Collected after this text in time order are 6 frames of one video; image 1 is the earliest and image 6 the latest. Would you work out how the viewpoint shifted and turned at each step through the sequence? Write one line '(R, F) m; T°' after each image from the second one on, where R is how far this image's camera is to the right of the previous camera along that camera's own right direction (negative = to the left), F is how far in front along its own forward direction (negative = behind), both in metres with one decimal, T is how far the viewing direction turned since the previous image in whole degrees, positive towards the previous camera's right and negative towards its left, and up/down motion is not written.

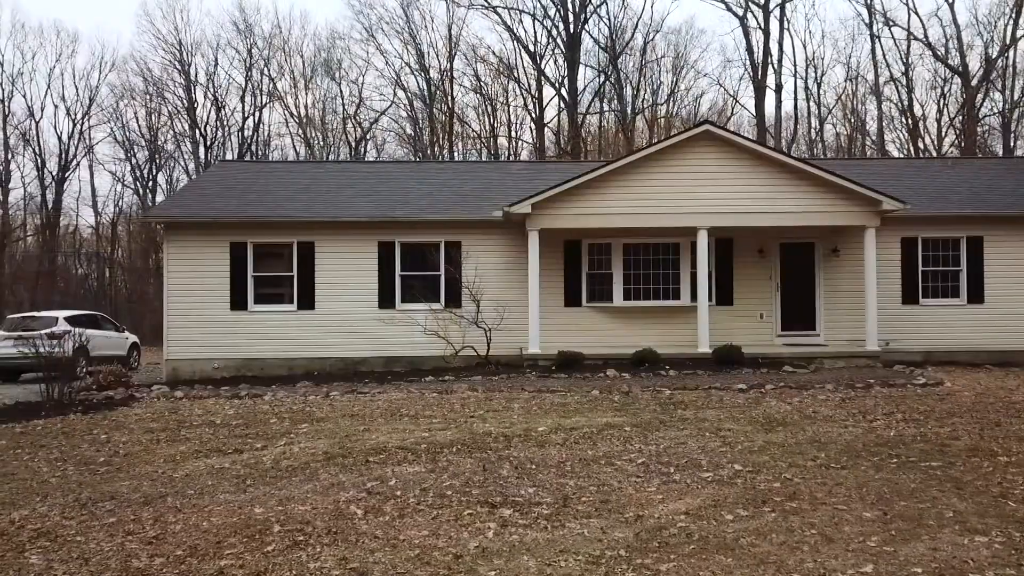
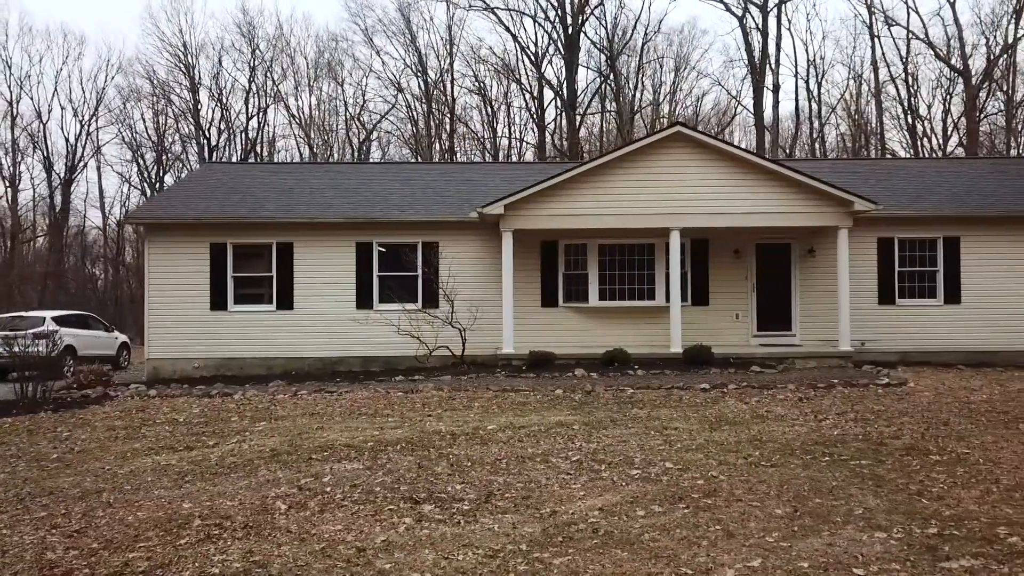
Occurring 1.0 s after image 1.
(+0.6, -0.1) m; -1°
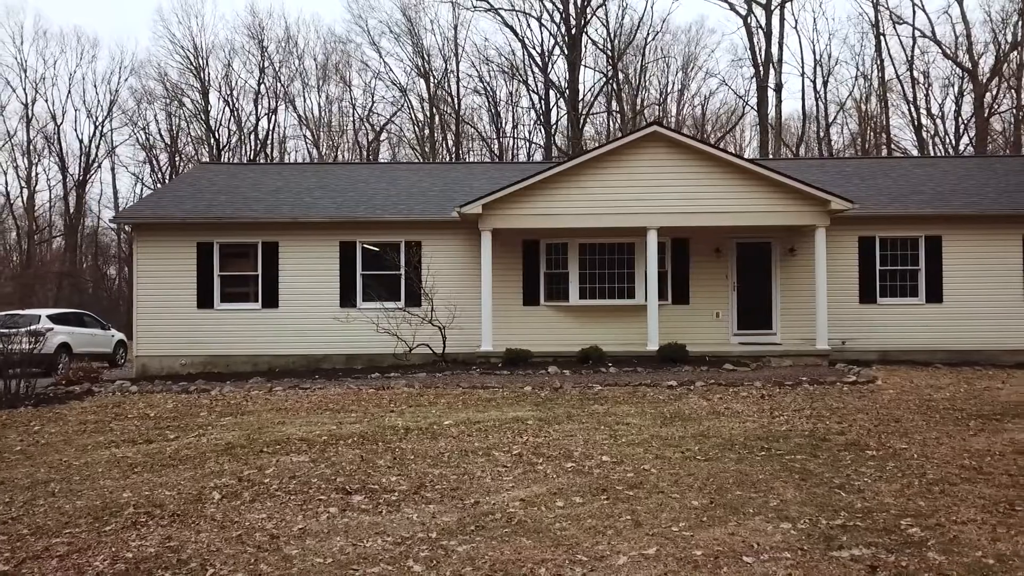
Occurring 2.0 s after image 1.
(+0.6, -0.1) m; -1°
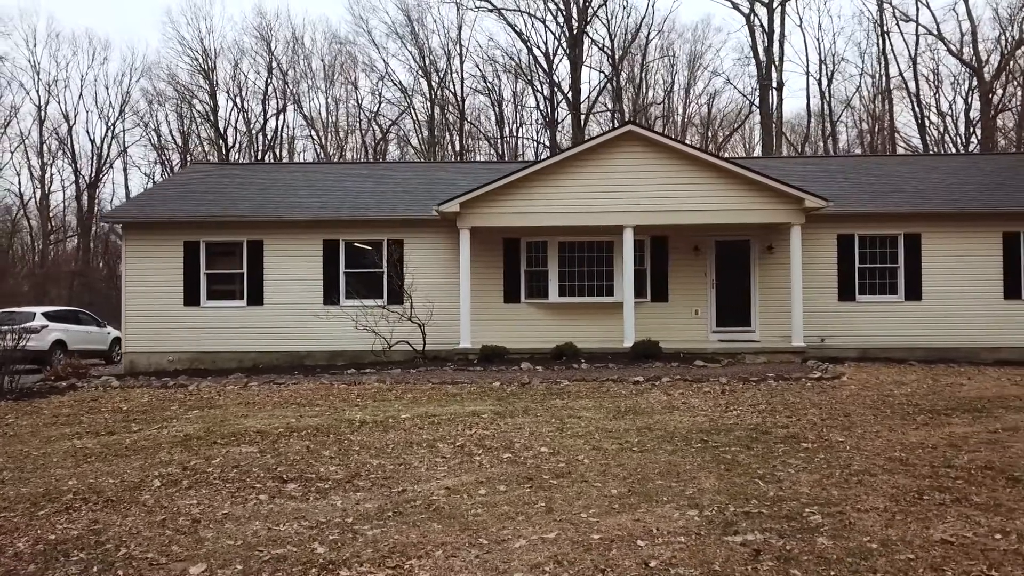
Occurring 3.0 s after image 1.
(+0.6, -0.2) m; -1°
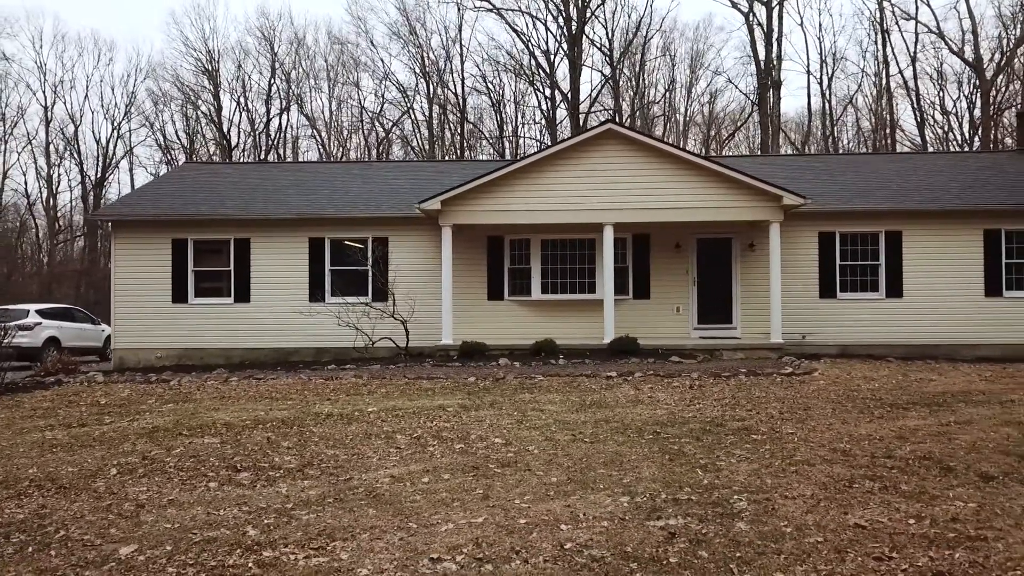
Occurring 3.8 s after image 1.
(+0.4, -0.1) m; -1°
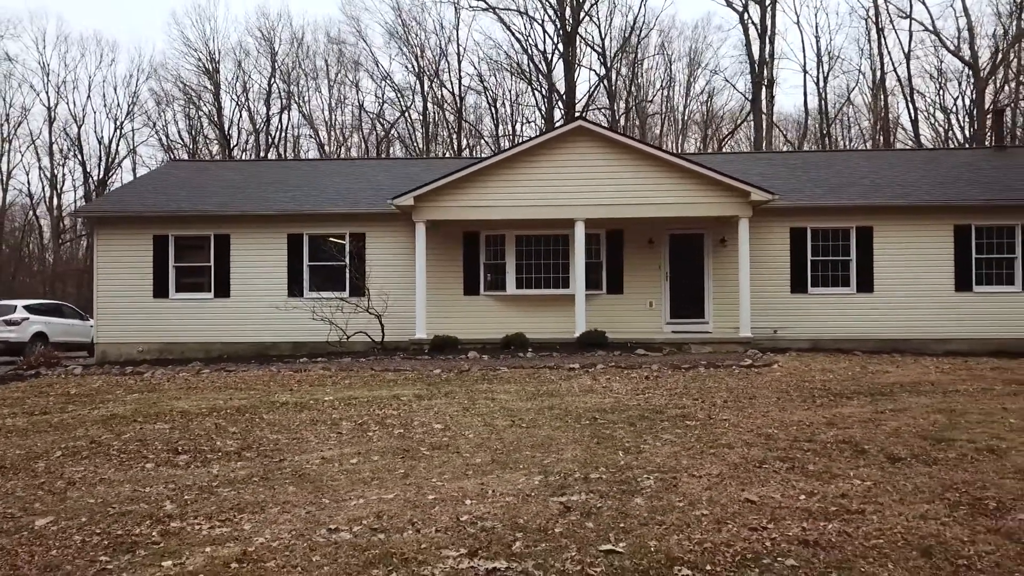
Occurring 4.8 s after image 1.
(+0.6, -0.2) m; 0°
